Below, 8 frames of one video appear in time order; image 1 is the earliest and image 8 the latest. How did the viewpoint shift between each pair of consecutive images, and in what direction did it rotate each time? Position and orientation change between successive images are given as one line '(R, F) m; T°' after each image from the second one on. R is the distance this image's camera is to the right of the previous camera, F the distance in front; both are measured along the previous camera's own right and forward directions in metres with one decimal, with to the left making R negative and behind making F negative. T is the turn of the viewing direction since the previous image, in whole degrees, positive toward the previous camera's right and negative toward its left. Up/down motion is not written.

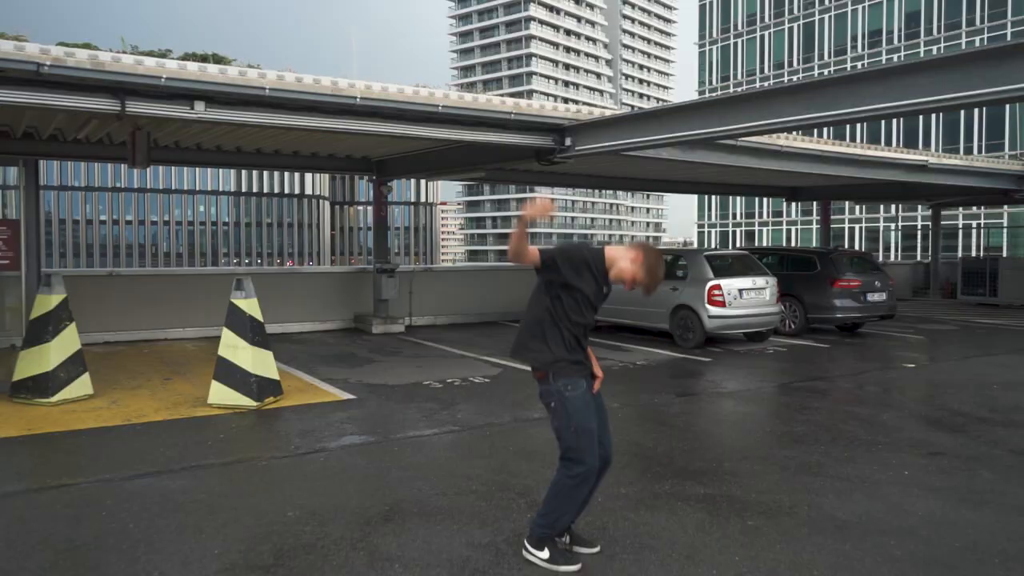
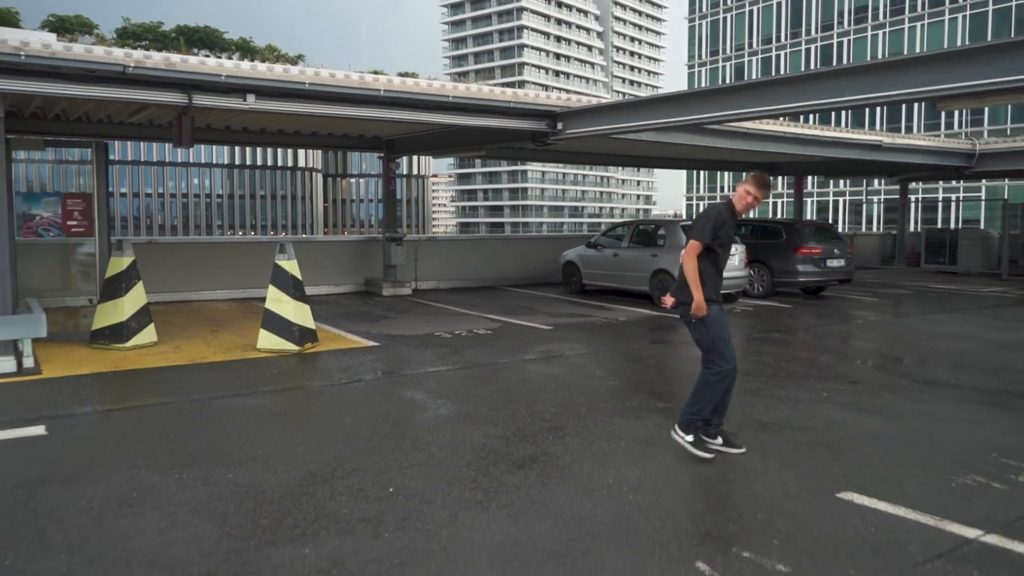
(-0.1, -1.4) m; +1°
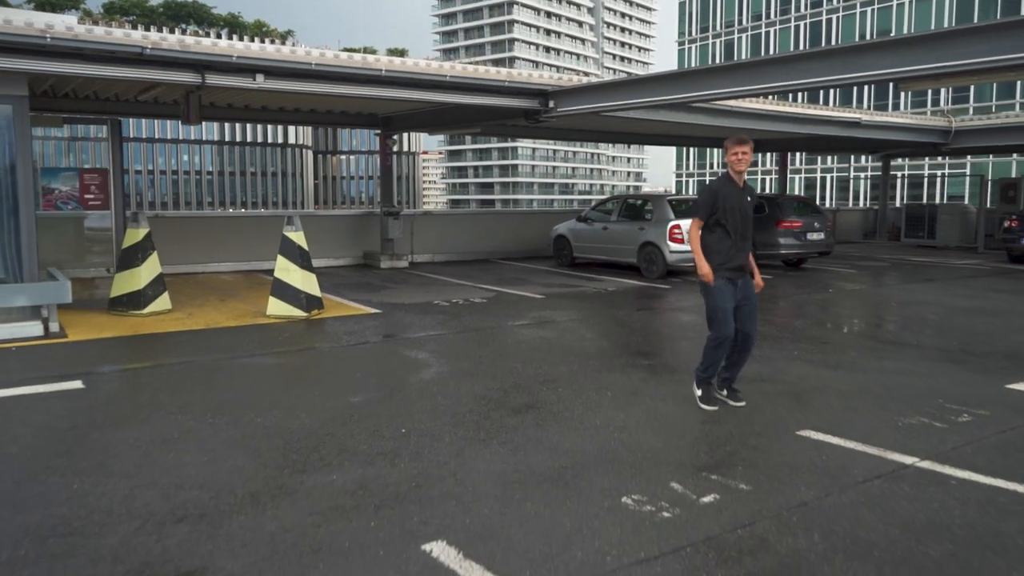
(-0.1, -0.6) m; +1°
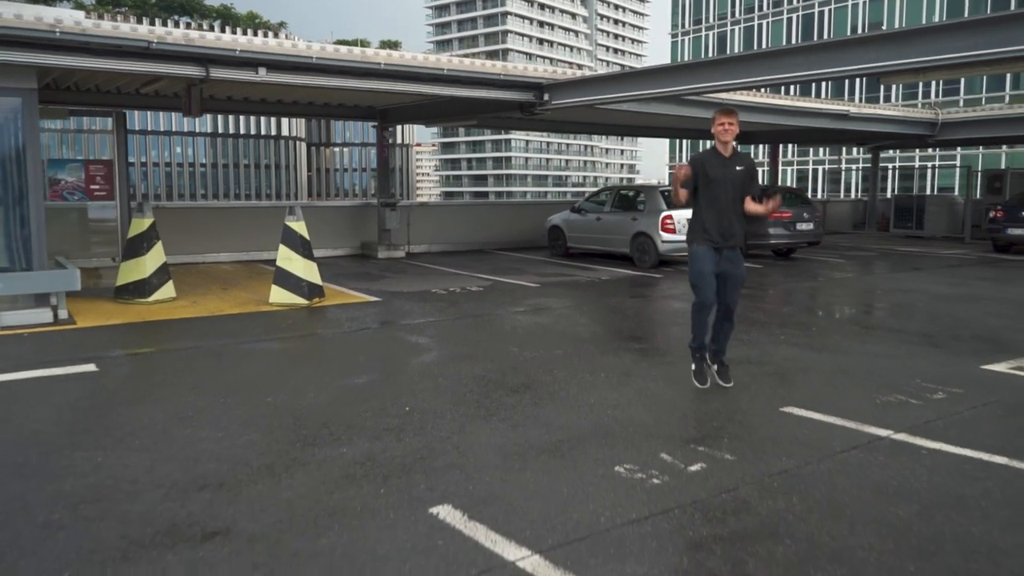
(0.0, -0.3) m; 0°
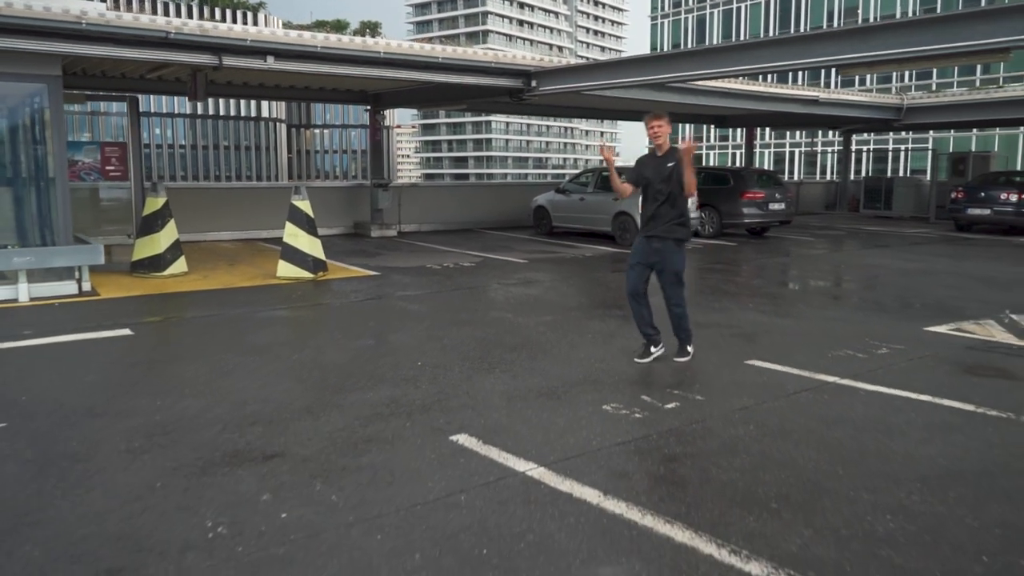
(-0.1, -0.8) m; +1°
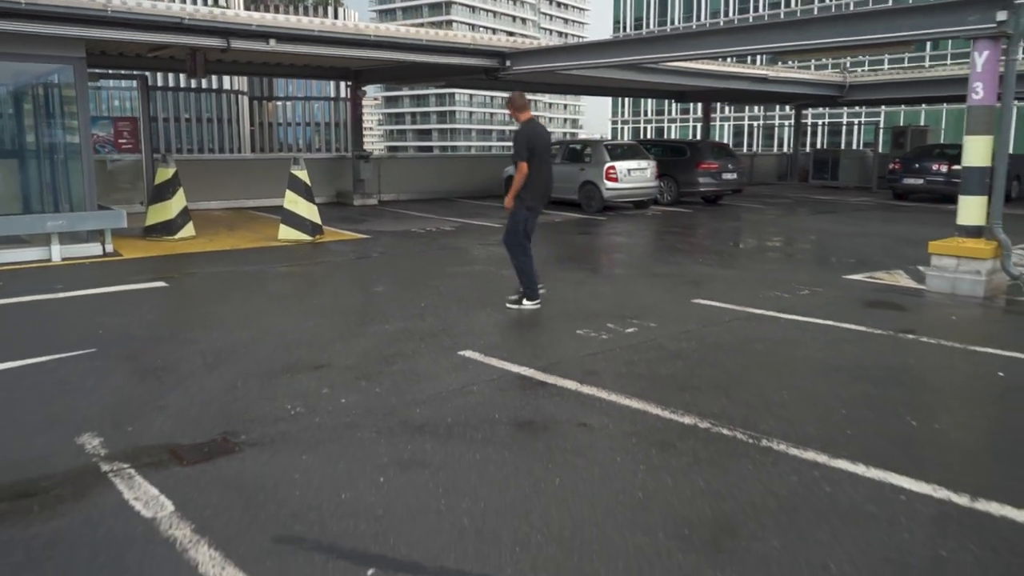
(-0.2, -1.3) m; +2°
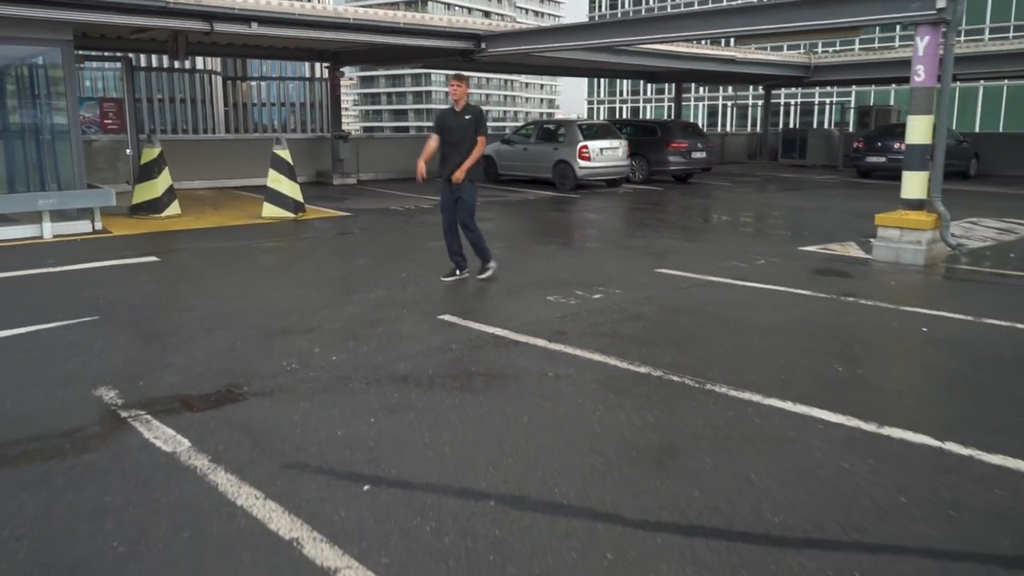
(0.0, -0.5) m; +1°
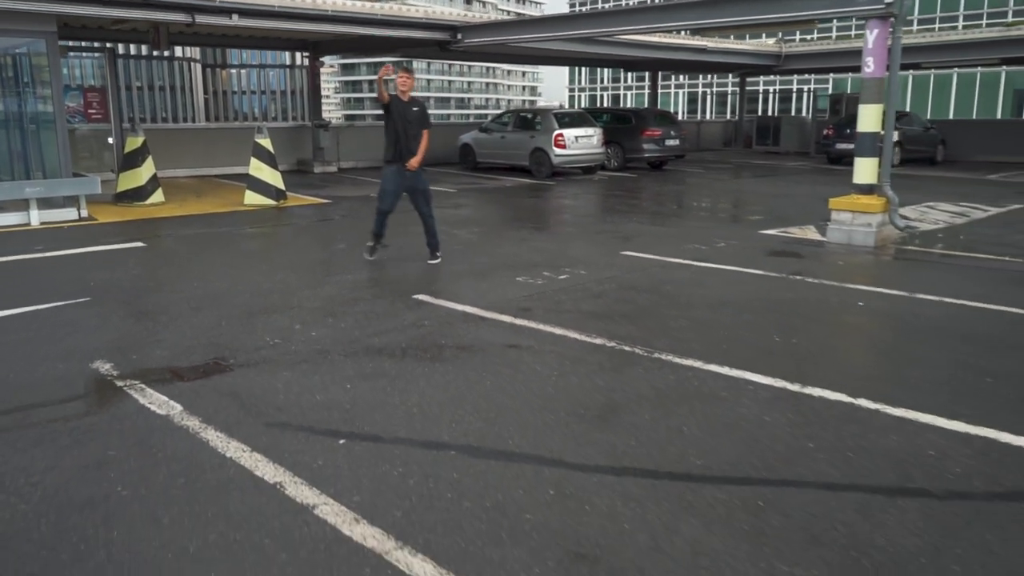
(+0.1, -0.4) m; +1°
